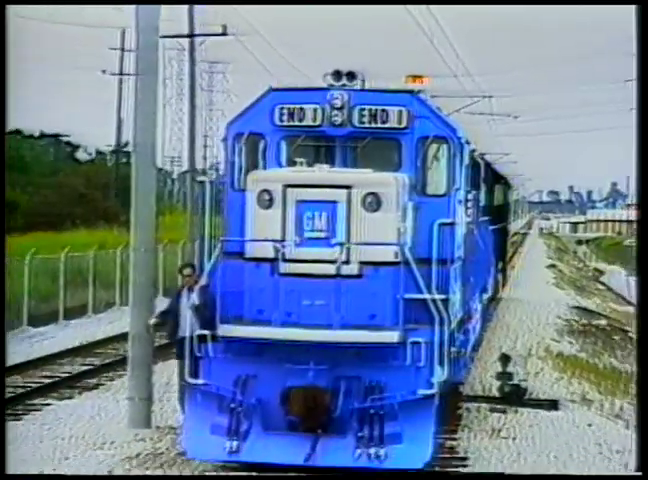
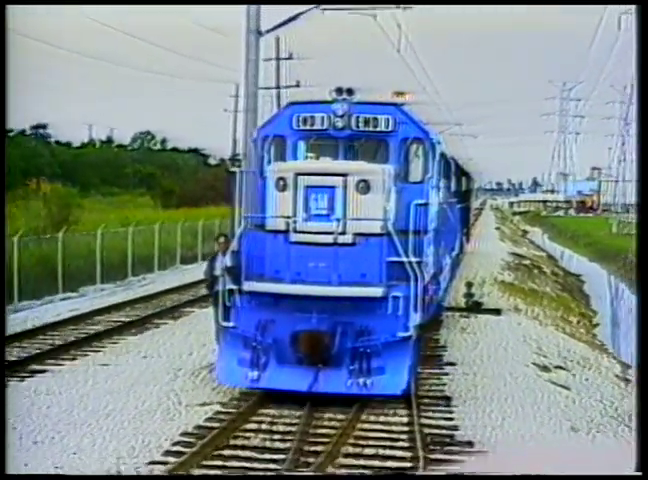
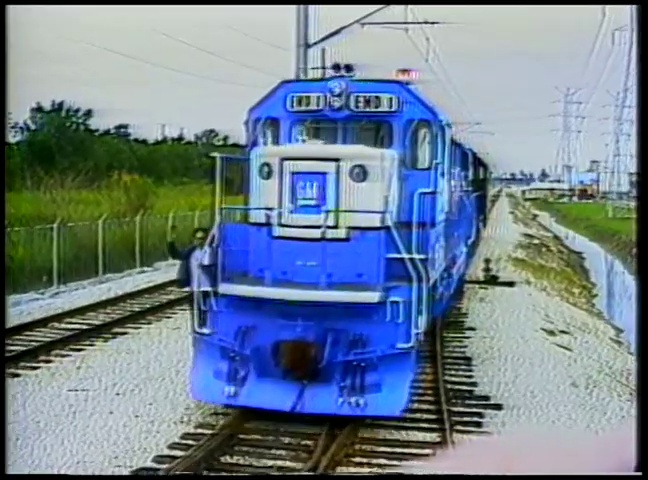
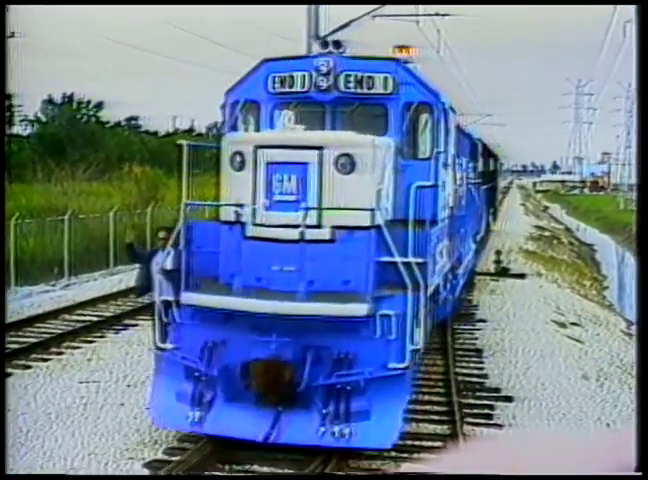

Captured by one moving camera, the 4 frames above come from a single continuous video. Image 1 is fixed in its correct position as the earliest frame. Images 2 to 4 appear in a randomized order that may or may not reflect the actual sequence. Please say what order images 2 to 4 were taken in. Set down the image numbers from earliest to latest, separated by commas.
2, 3, 4
